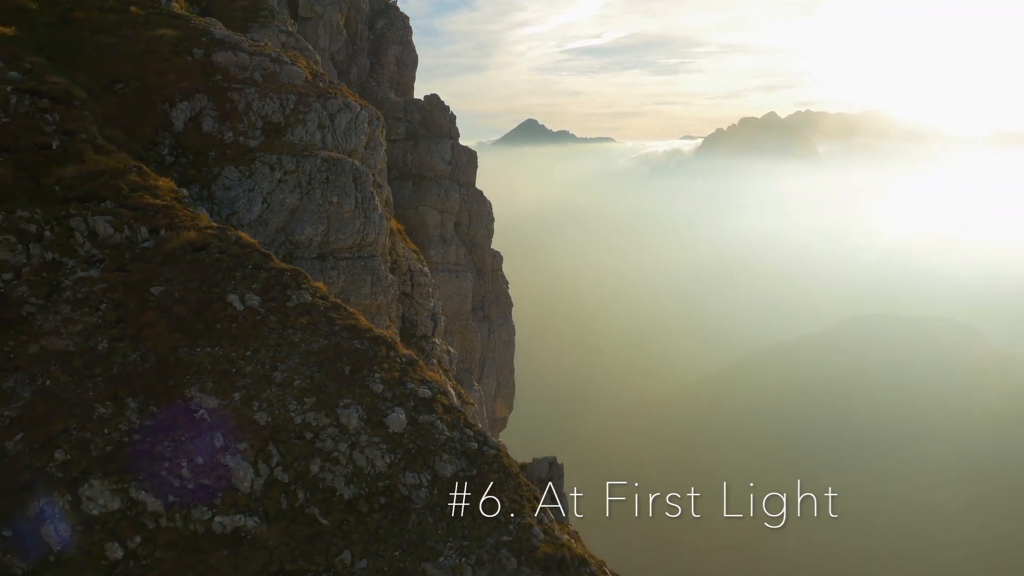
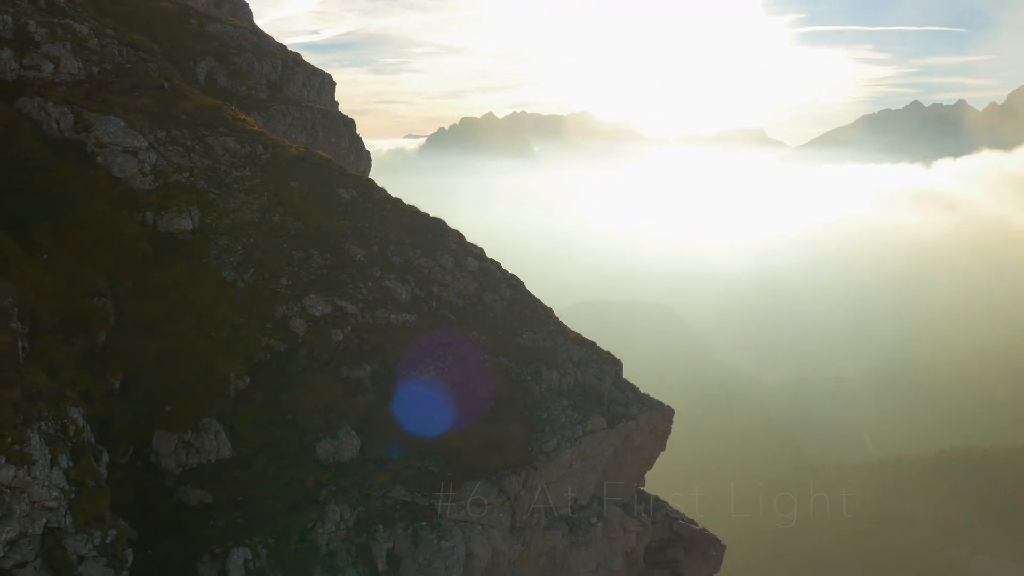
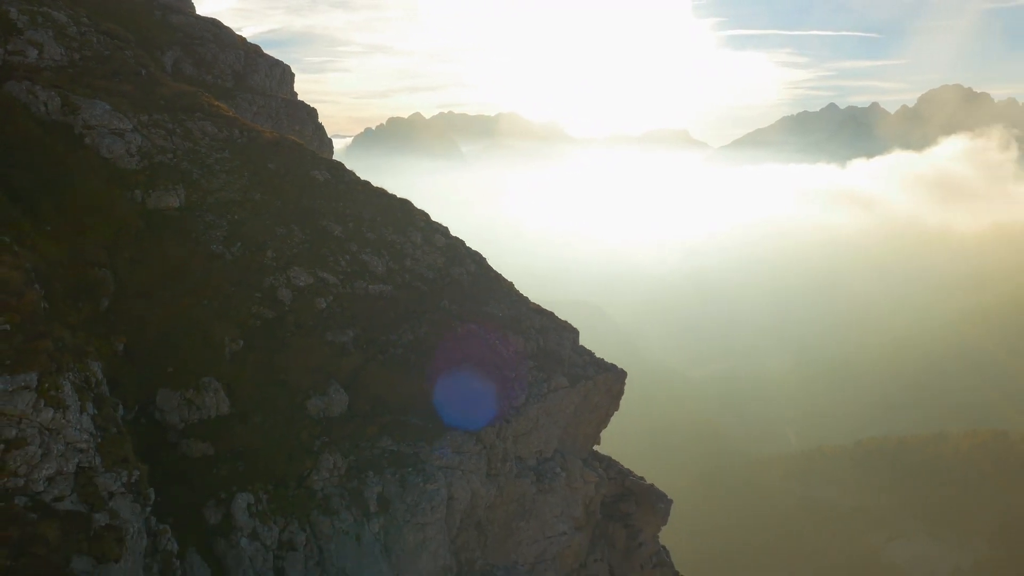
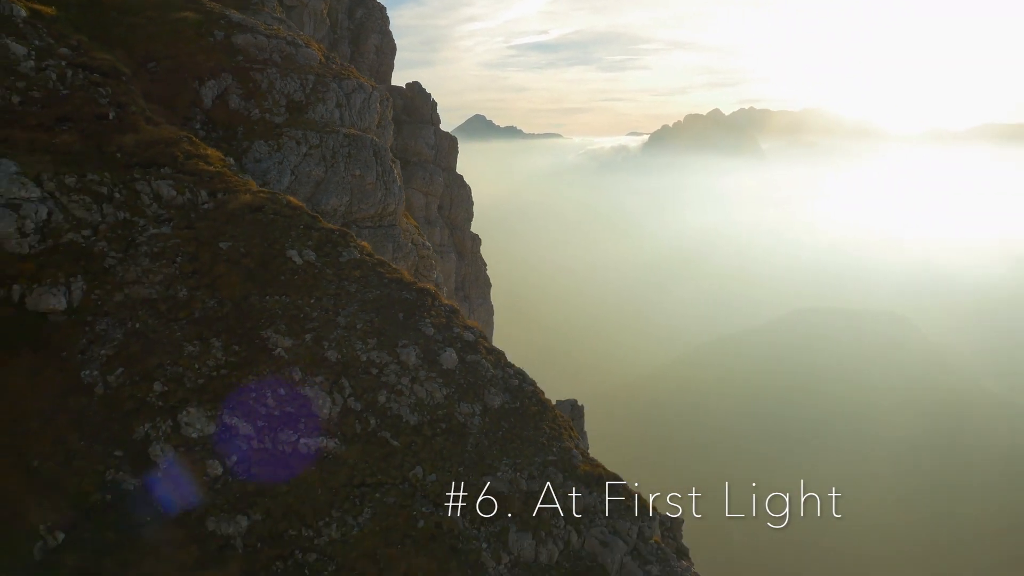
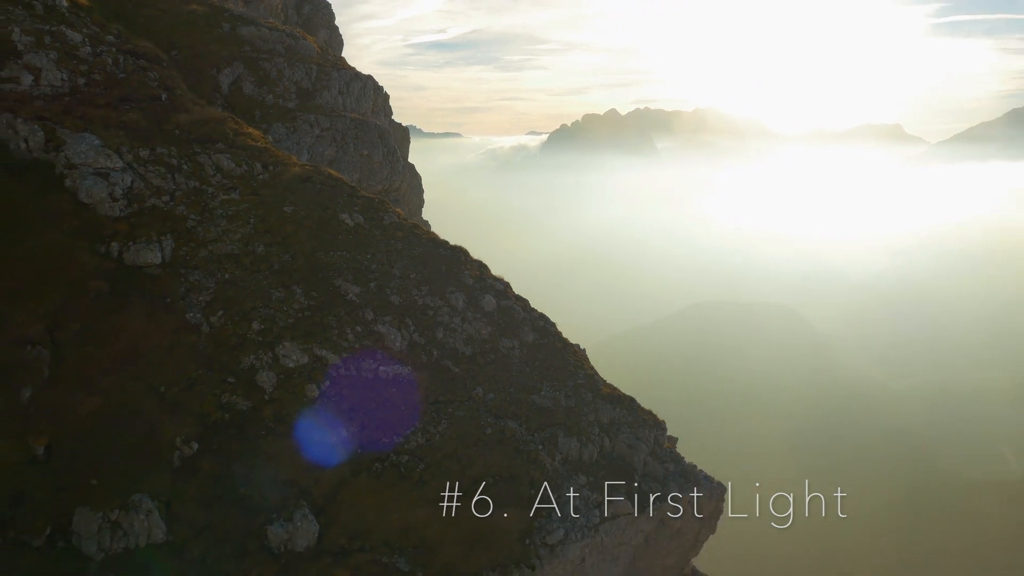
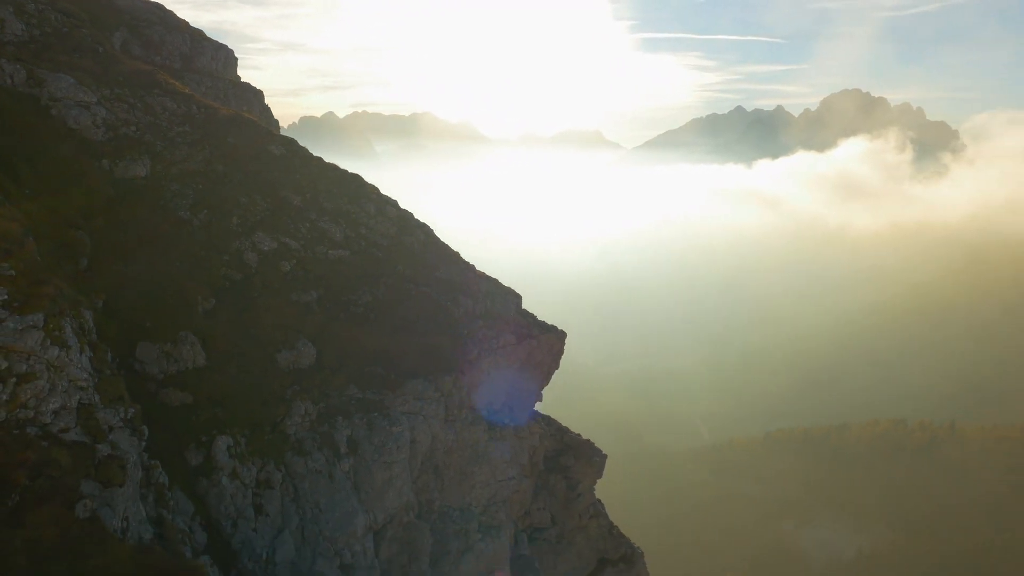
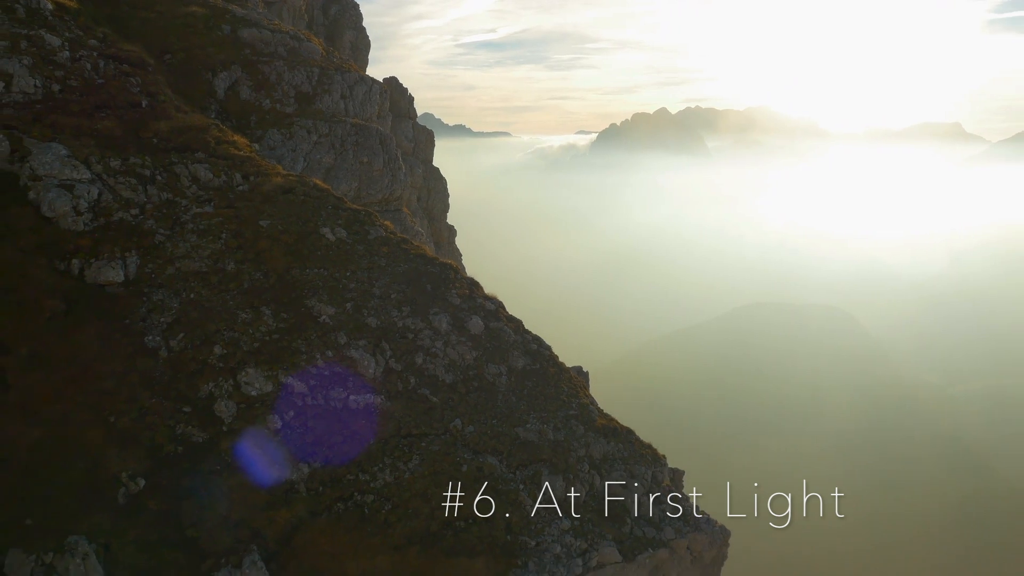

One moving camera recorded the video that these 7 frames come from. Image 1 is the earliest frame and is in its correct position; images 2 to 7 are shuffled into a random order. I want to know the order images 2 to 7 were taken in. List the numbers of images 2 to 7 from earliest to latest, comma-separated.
4, 7, 5, 2, 3, 6
